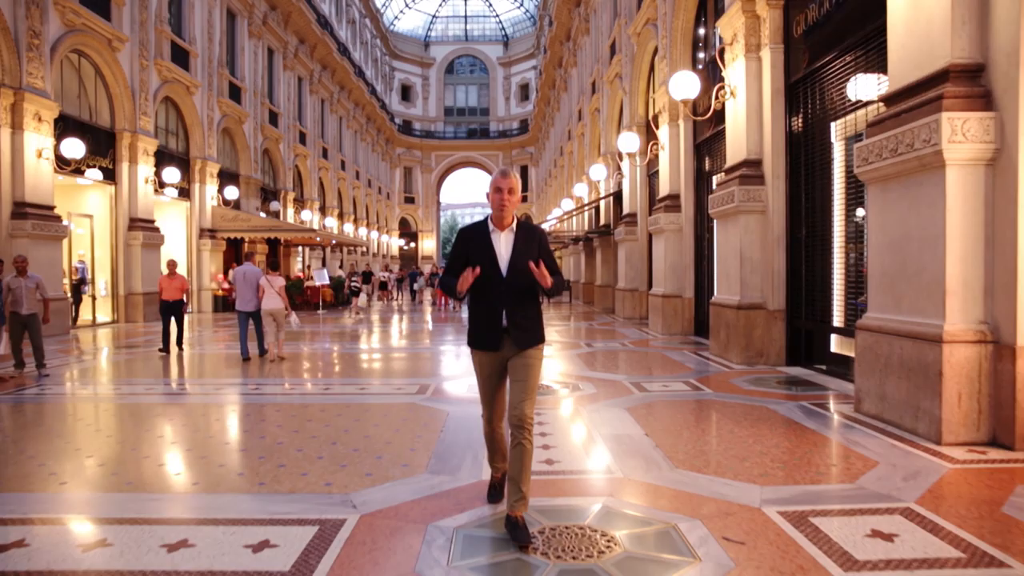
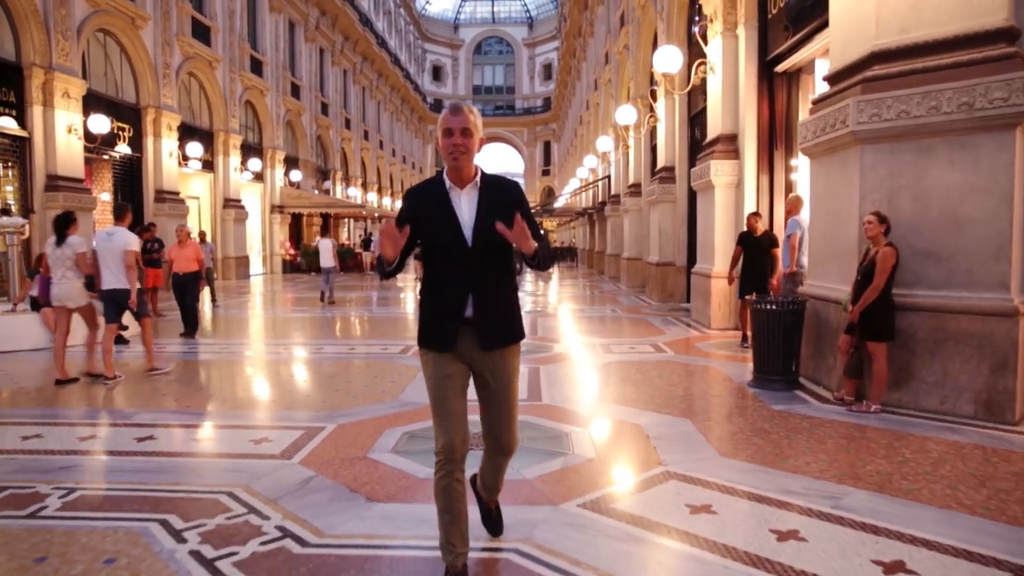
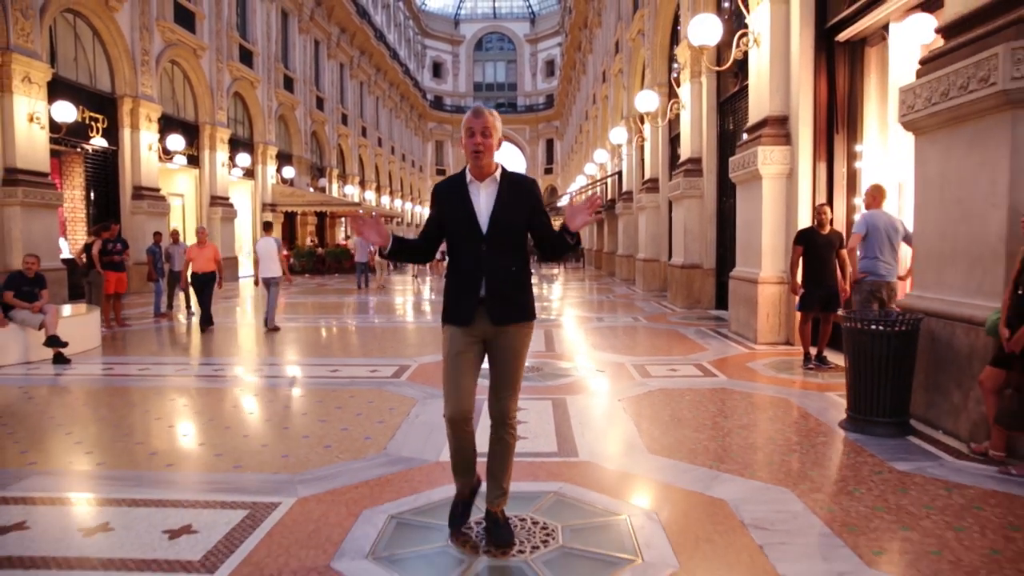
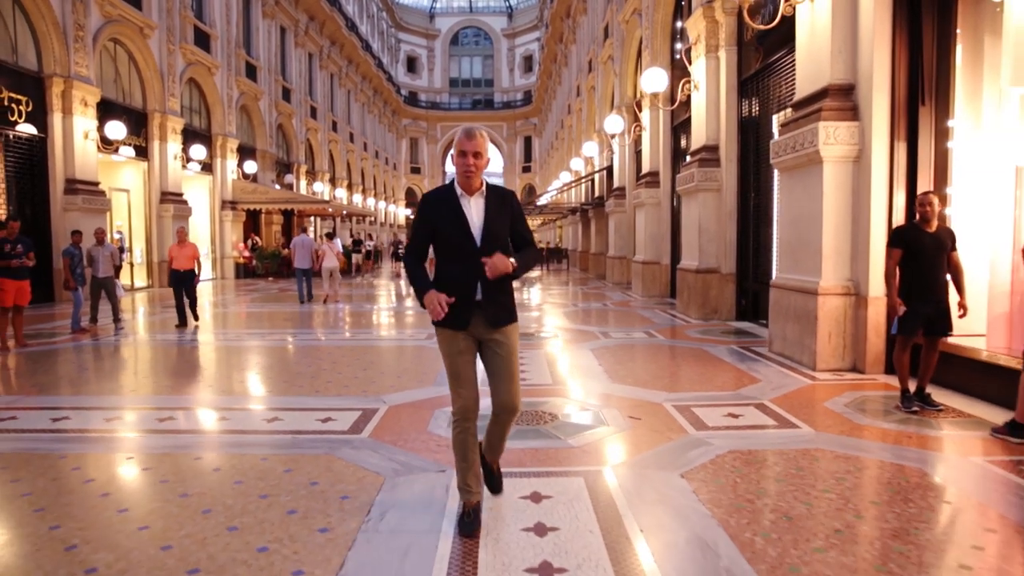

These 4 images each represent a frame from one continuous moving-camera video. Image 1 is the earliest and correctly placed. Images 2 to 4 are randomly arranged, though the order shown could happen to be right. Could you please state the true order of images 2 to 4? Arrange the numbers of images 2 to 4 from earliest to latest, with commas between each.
4, 3, 2
